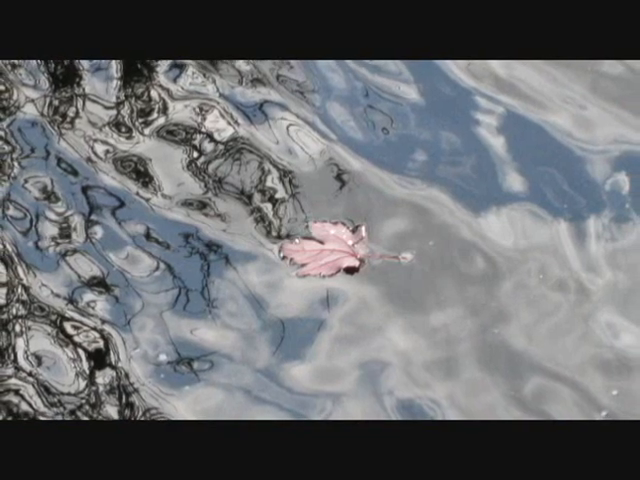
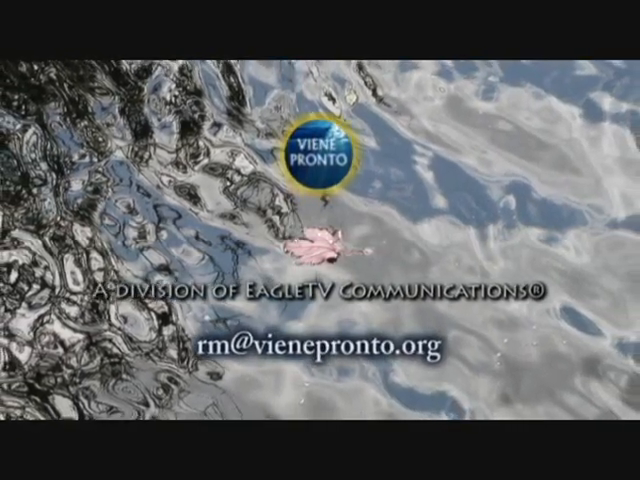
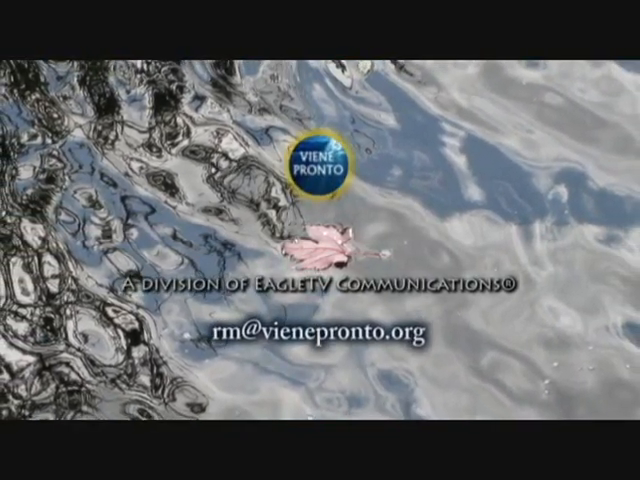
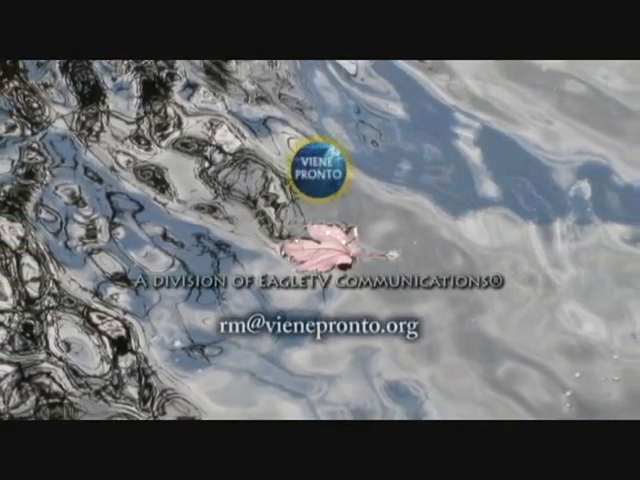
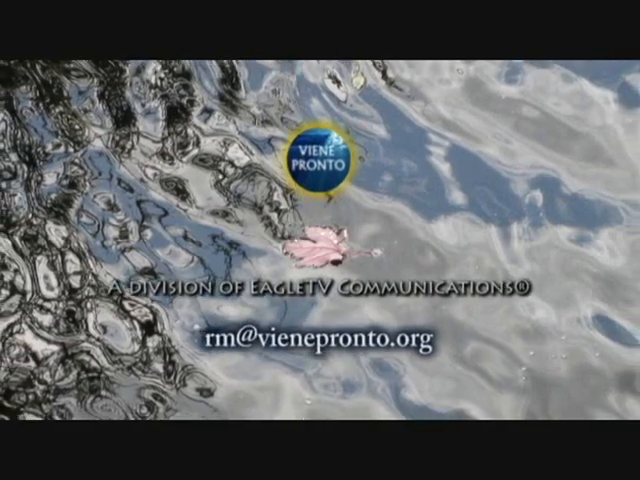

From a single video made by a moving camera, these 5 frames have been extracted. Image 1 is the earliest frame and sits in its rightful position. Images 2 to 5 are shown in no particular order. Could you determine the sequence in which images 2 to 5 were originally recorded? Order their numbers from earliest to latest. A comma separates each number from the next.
4, 3, 5, 2
